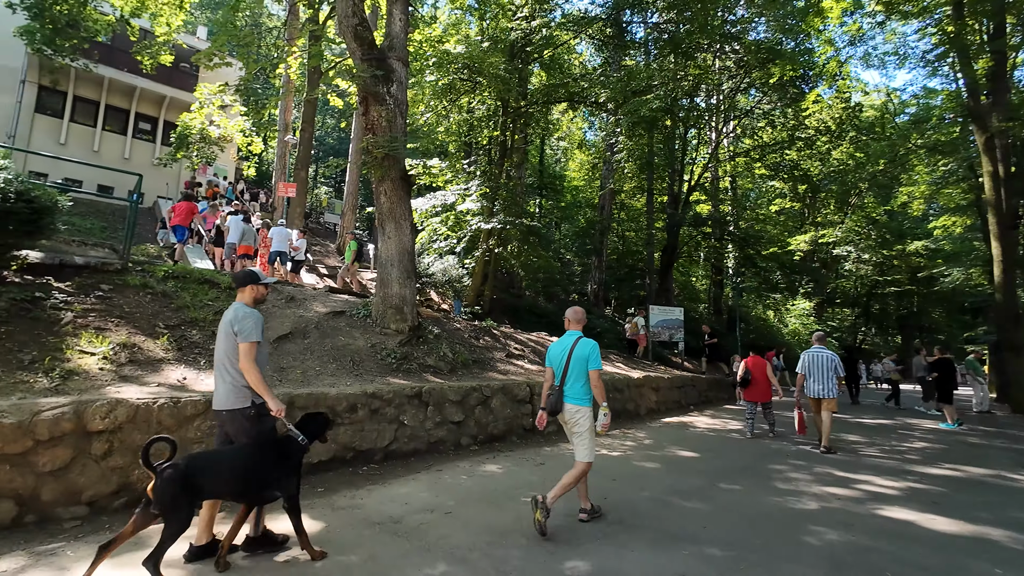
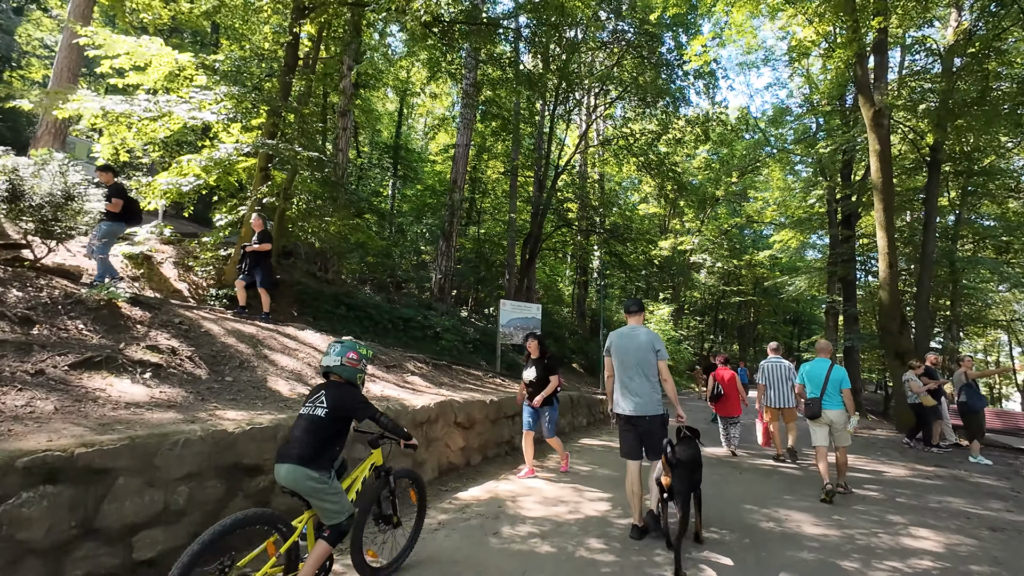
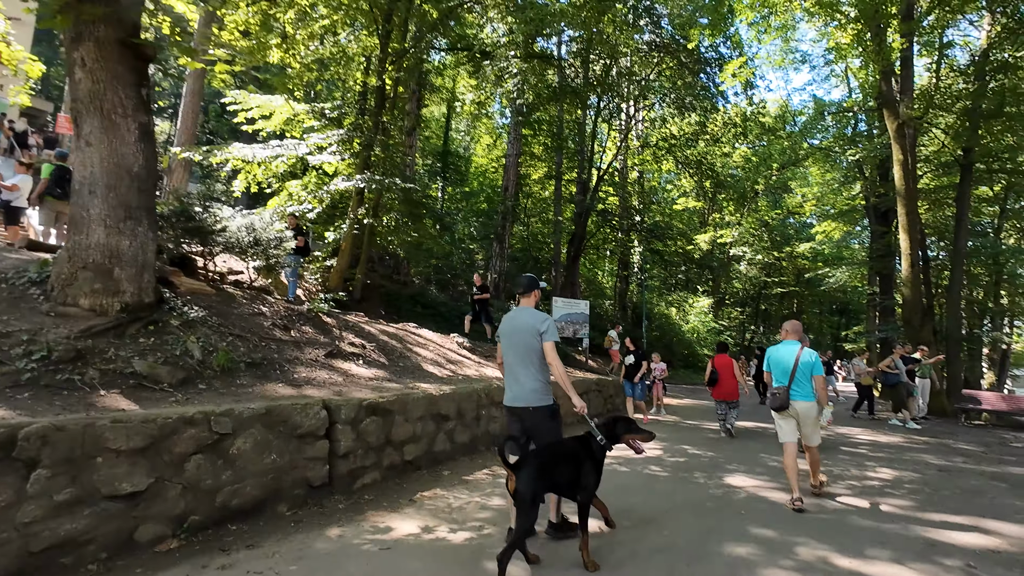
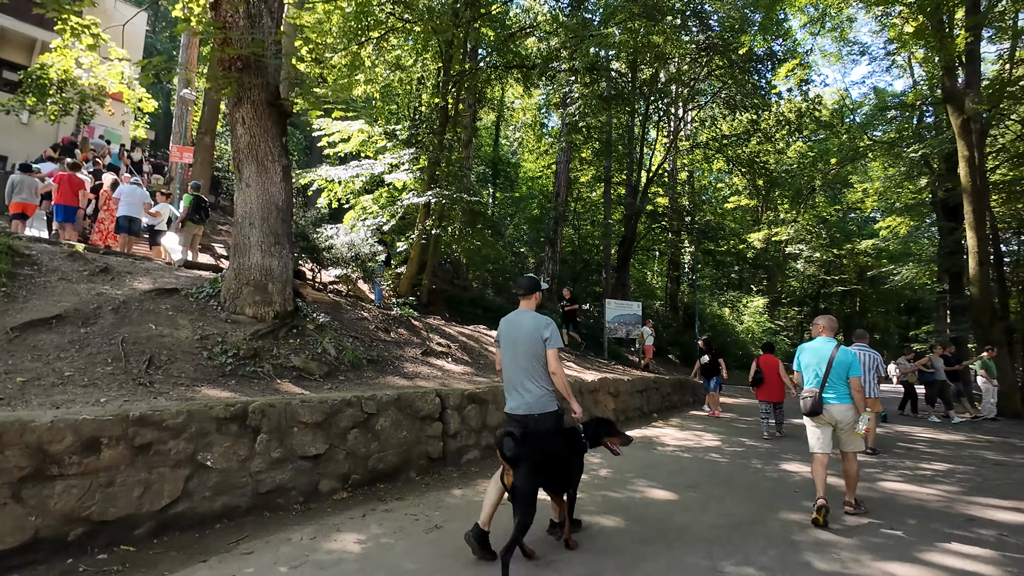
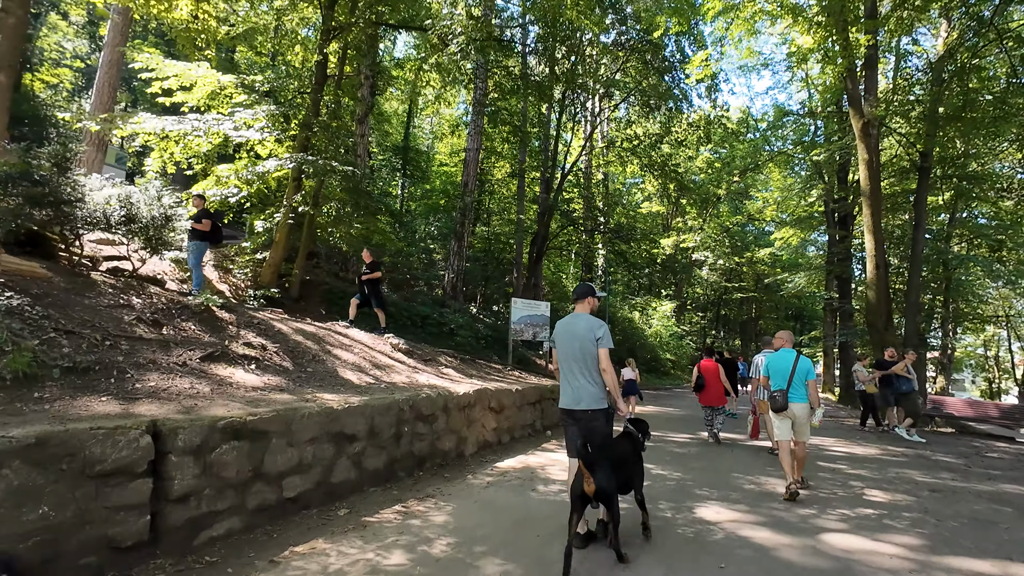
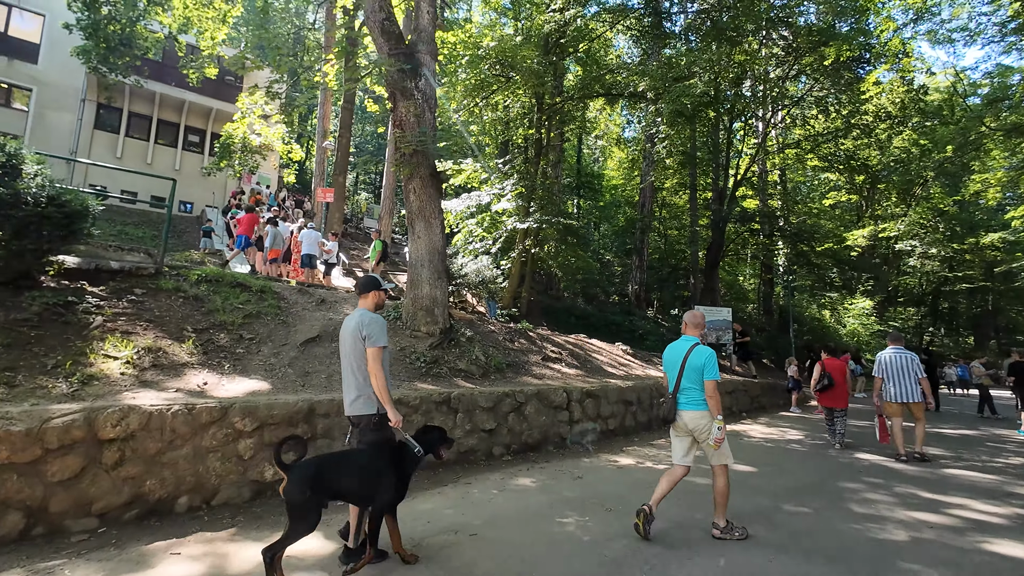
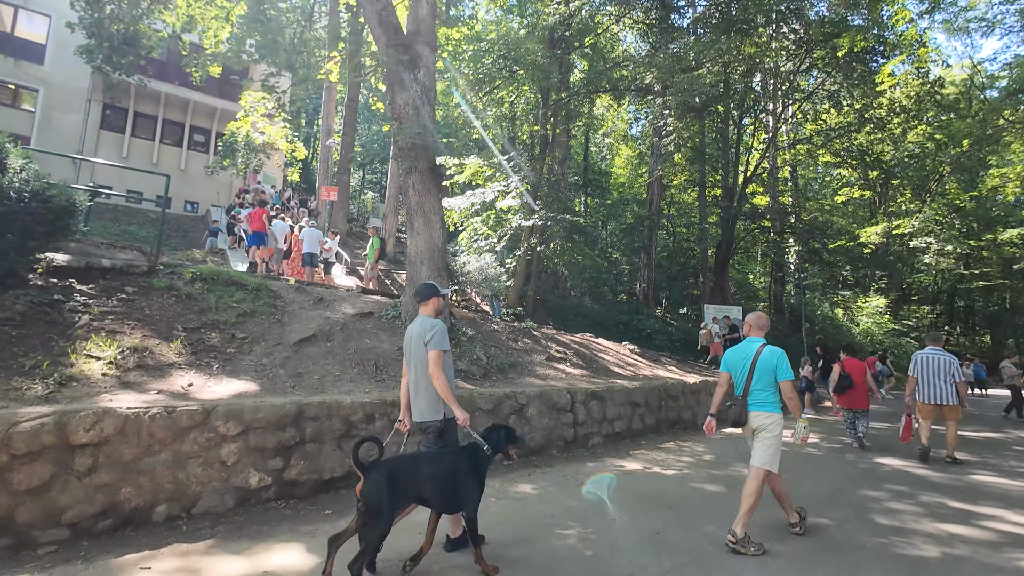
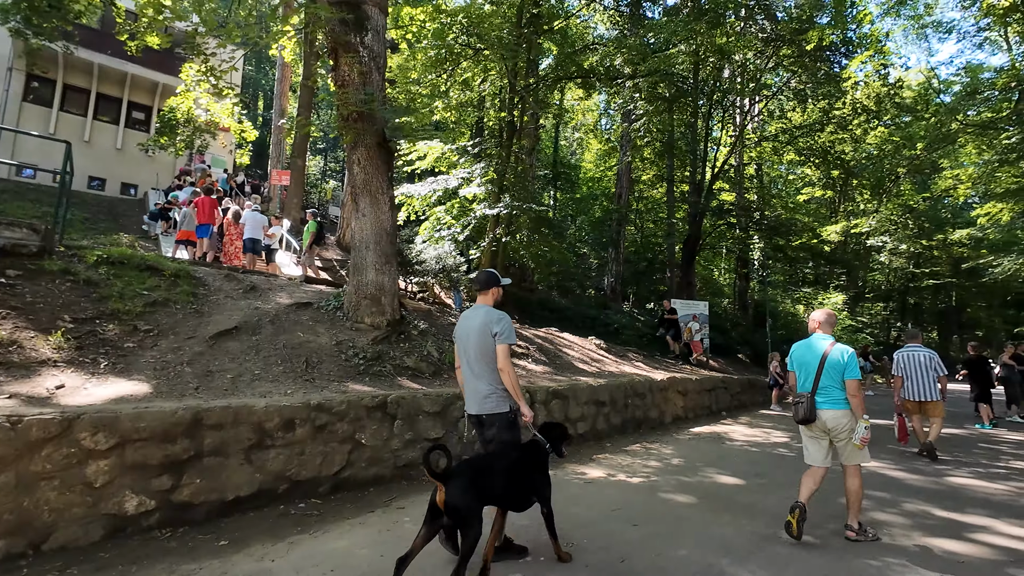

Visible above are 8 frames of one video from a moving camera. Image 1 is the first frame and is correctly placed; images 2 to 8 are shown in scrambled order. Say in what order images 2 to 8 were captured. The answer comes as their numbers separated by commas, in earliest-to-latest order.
6, 7, 8, 4, 3, 5, 2
